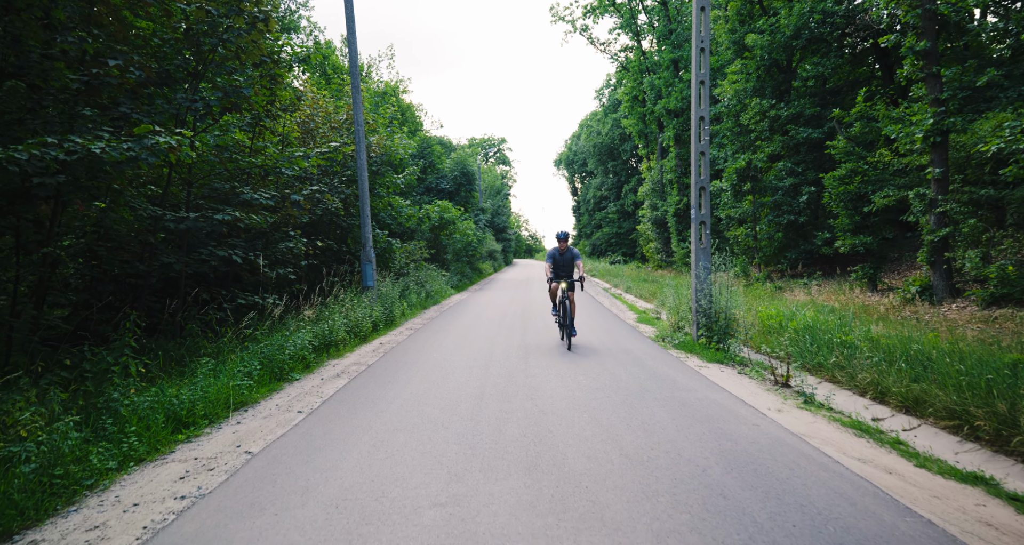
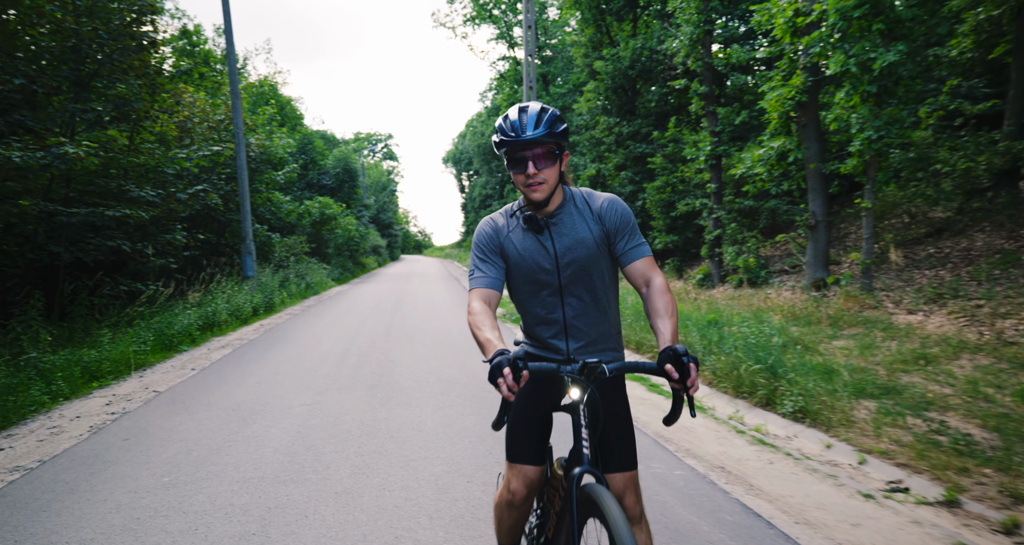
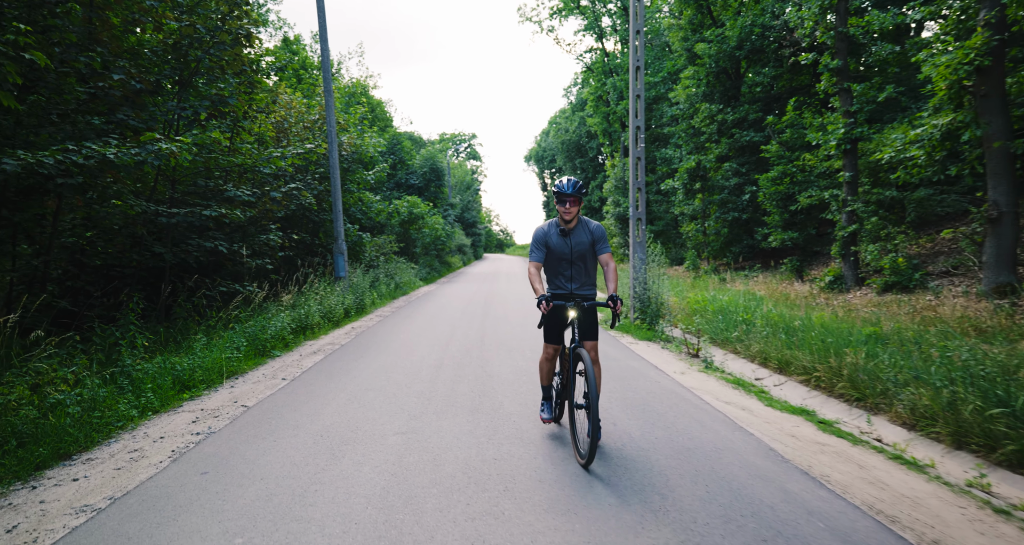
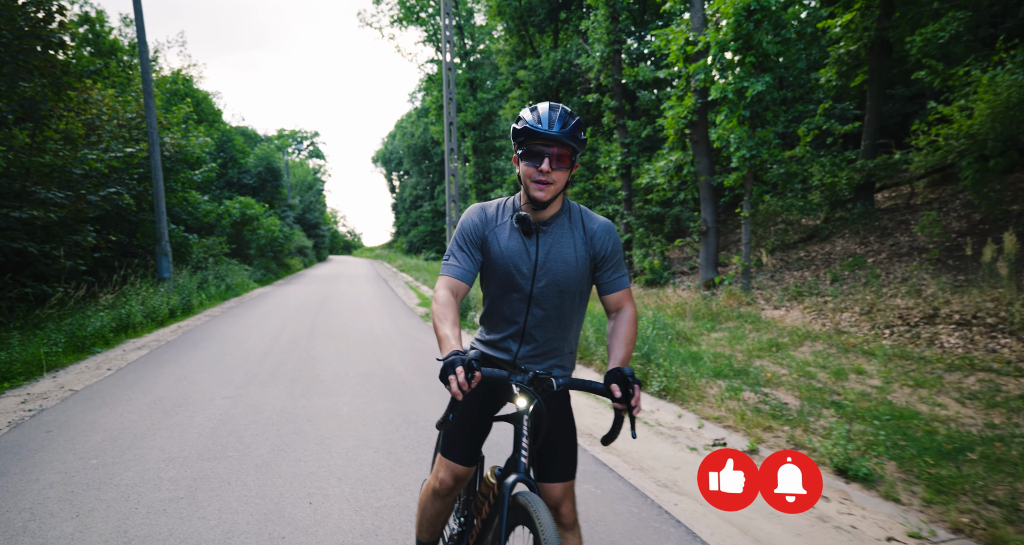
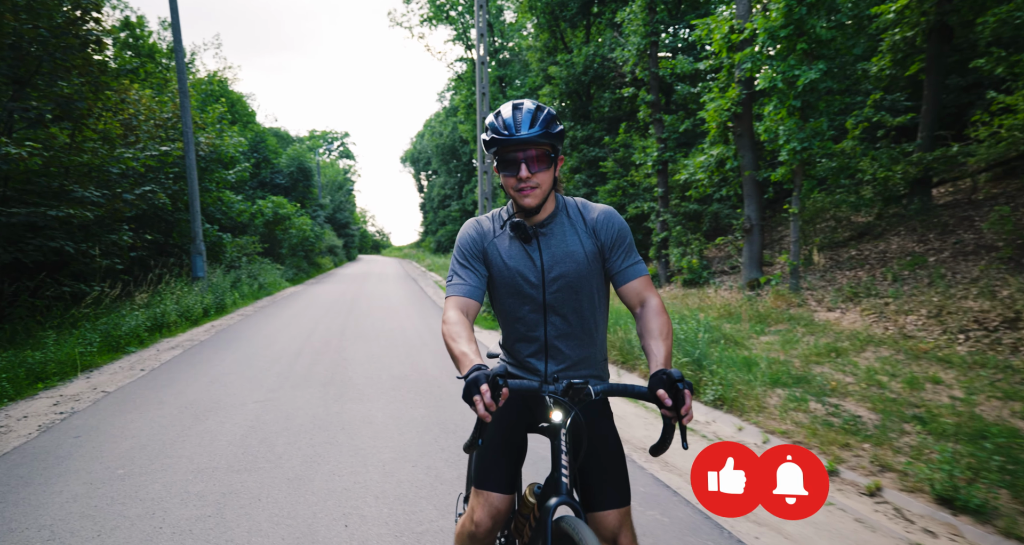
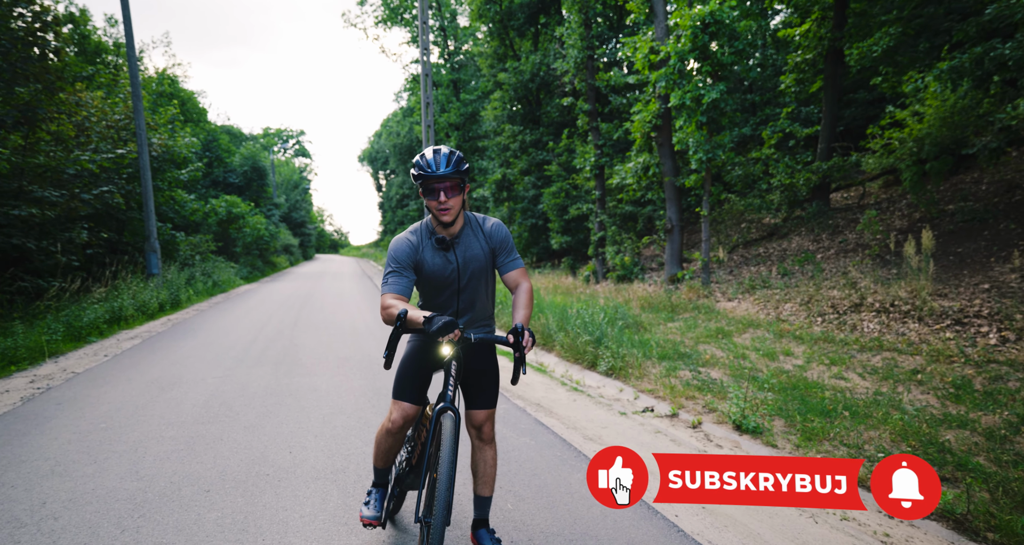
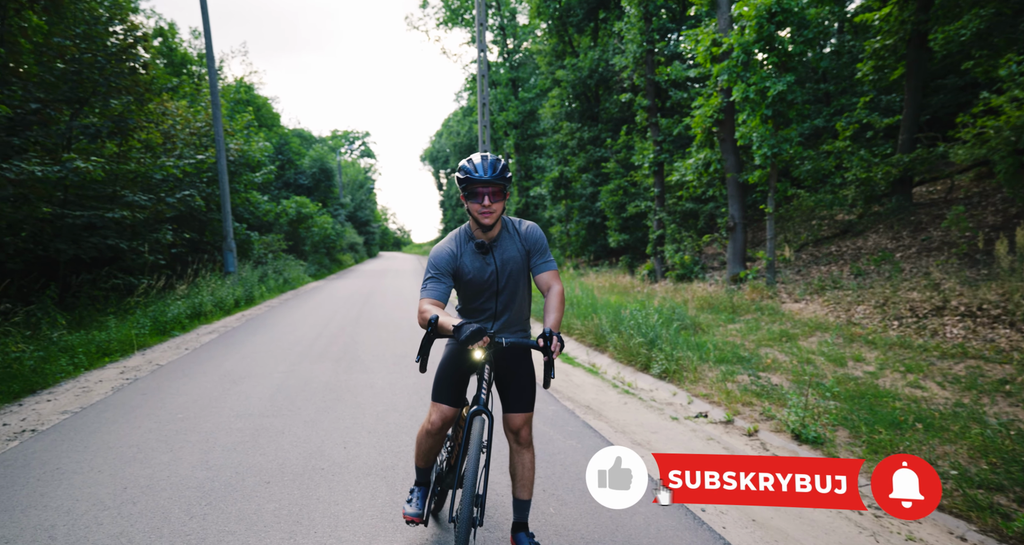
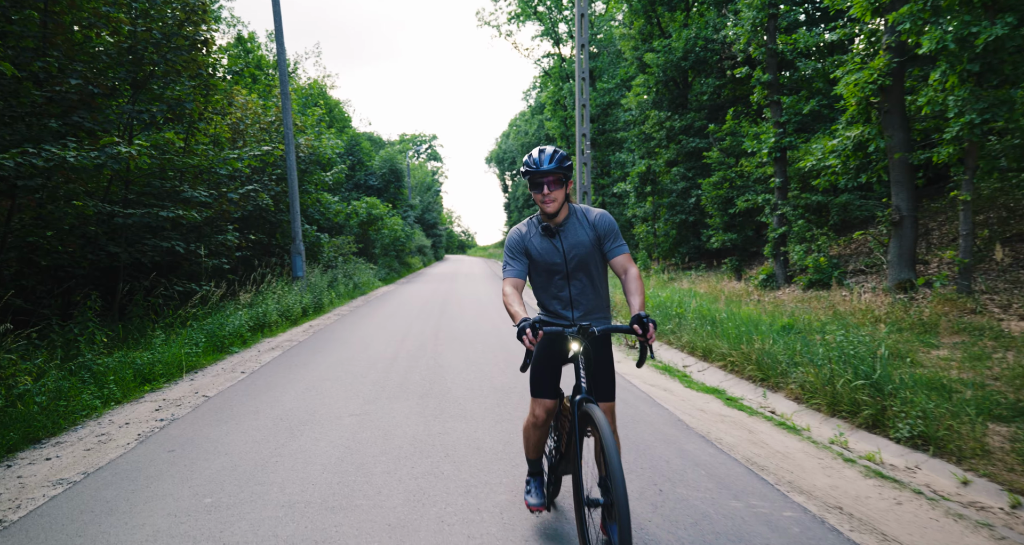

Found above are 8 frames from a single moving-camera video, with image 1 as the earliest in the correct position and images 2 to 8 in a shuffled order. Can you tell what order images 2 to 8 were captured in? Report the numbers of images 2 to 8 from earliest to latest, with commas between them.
3, 8, 2, 5, 4, 6, 7
